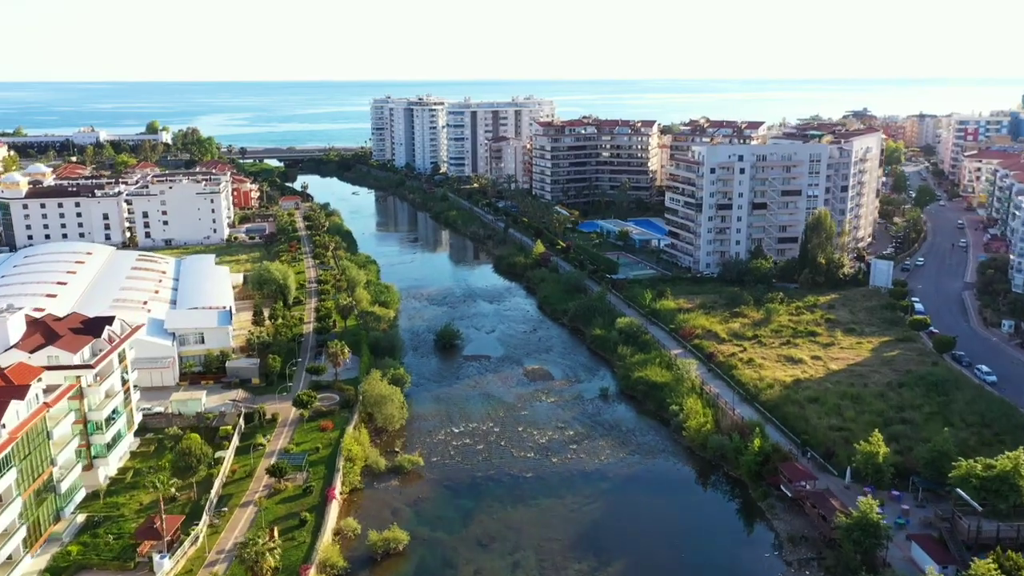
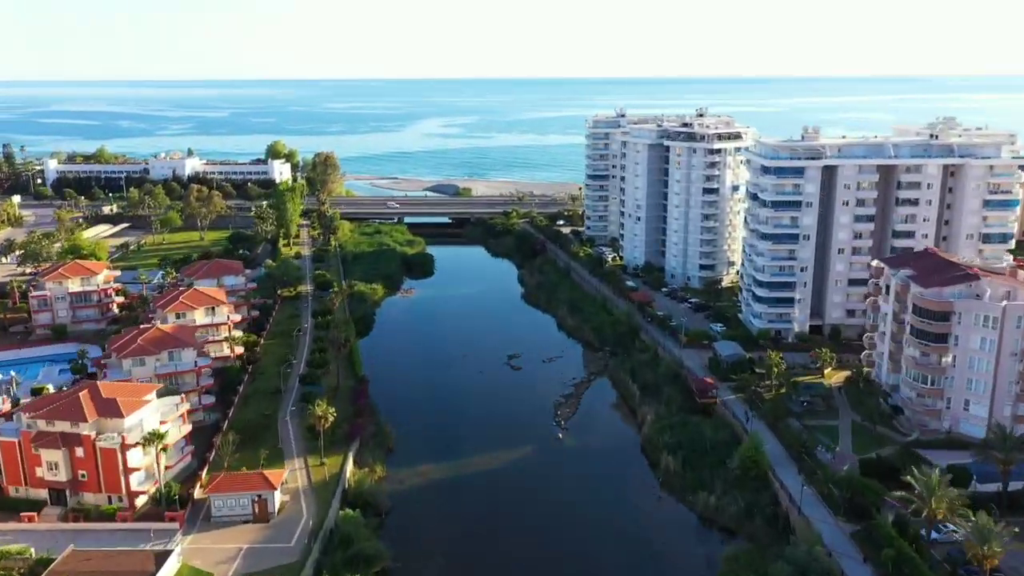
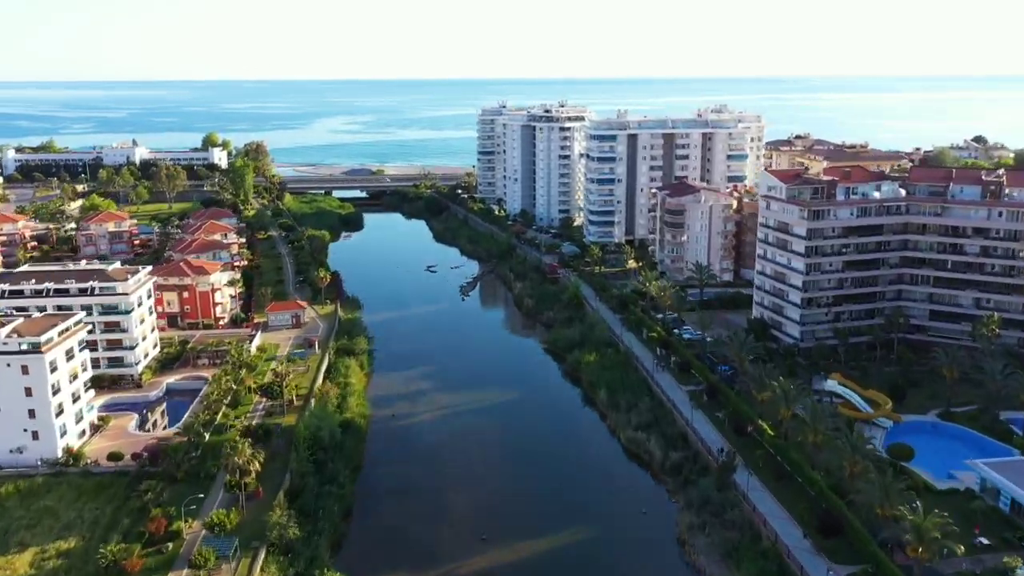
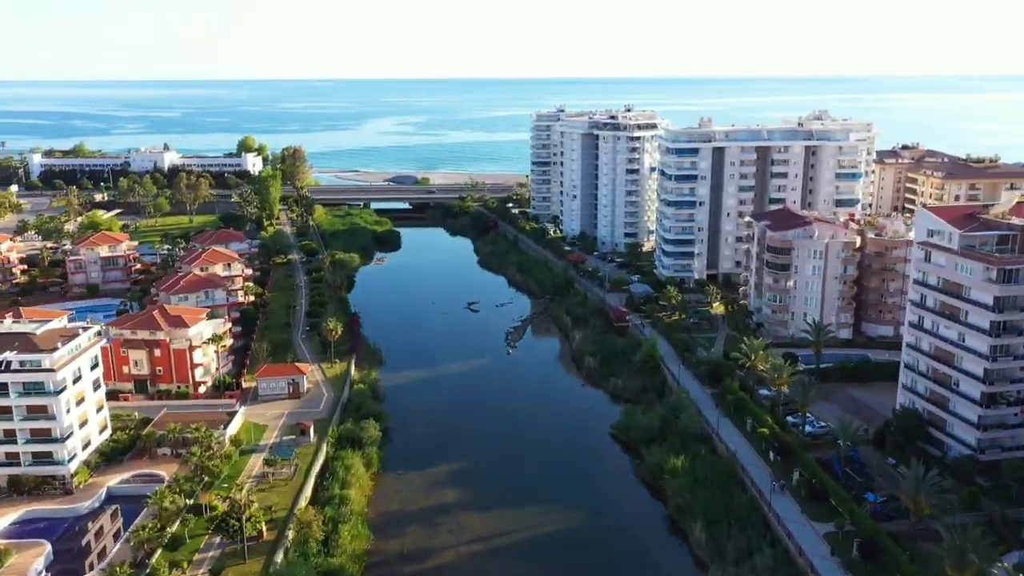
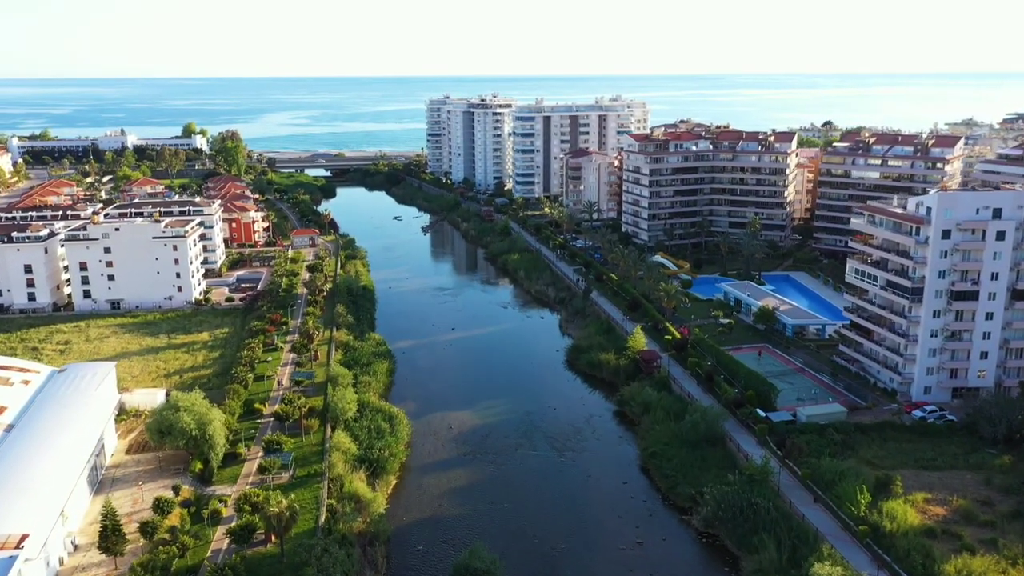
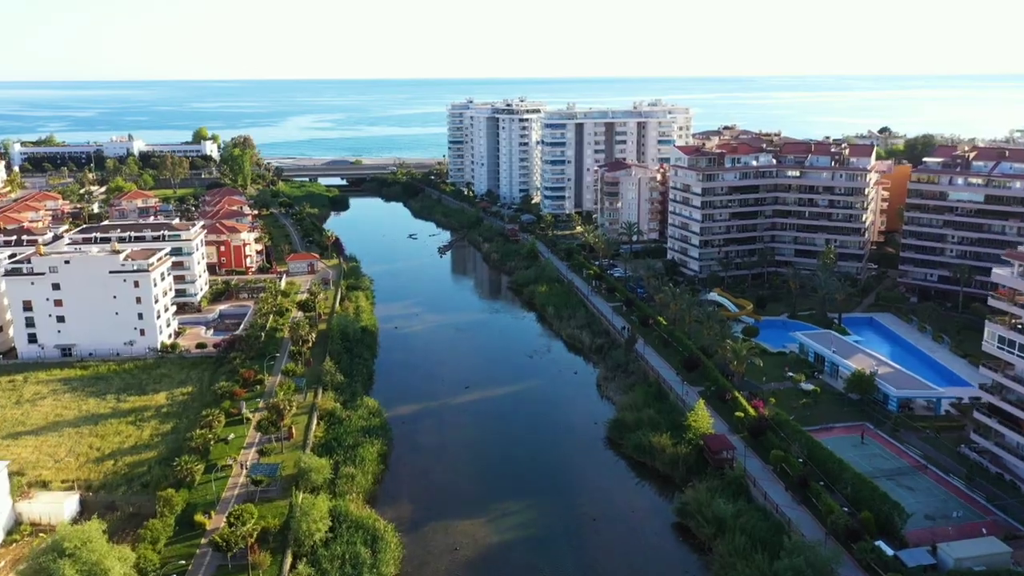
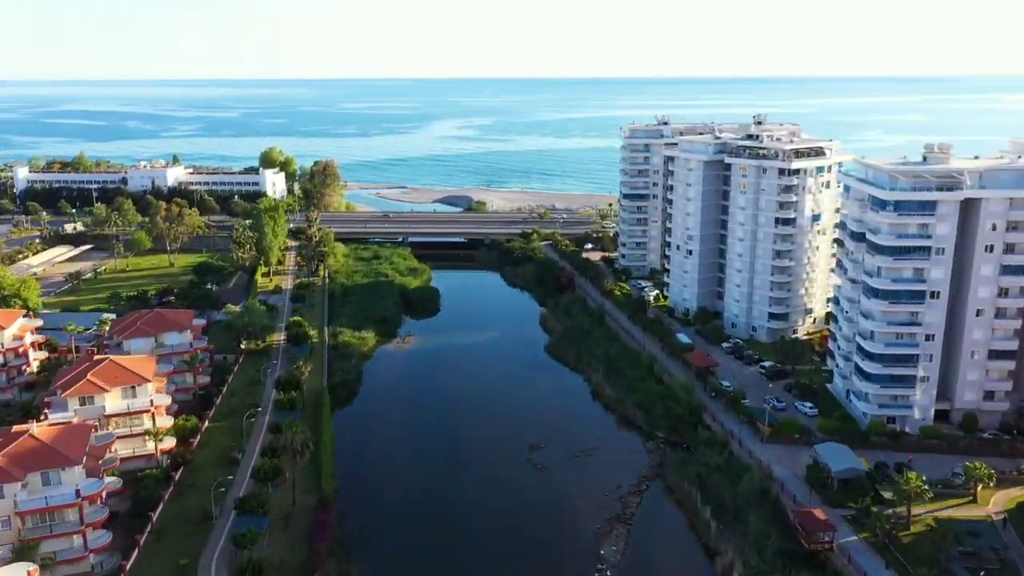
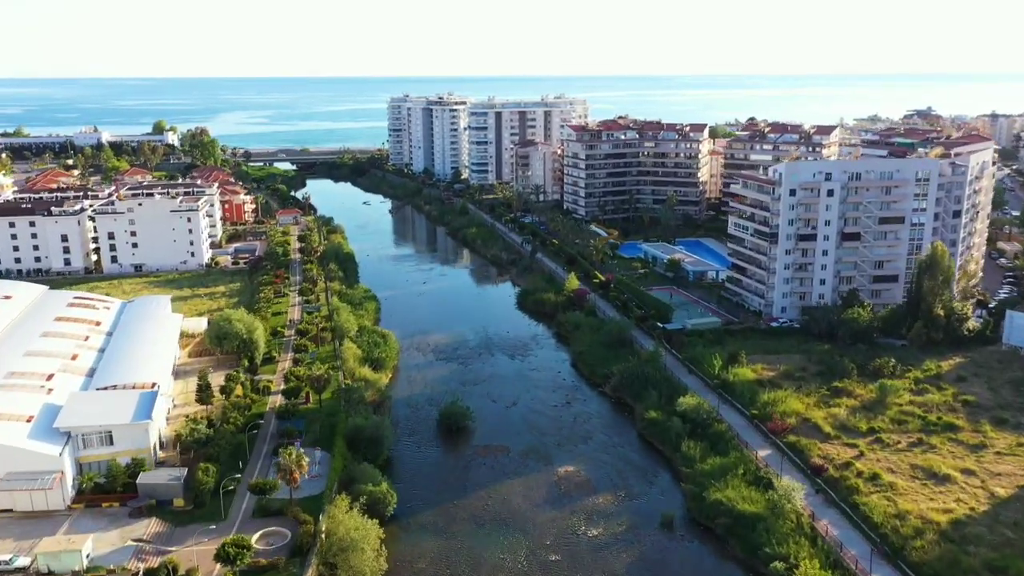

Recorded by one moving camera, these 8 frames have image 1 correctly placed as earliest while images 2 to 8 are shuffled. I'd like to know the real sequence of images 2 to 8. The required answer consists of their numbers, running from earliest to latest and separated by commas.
8, 5, 6, 3, 4, 2, 7
